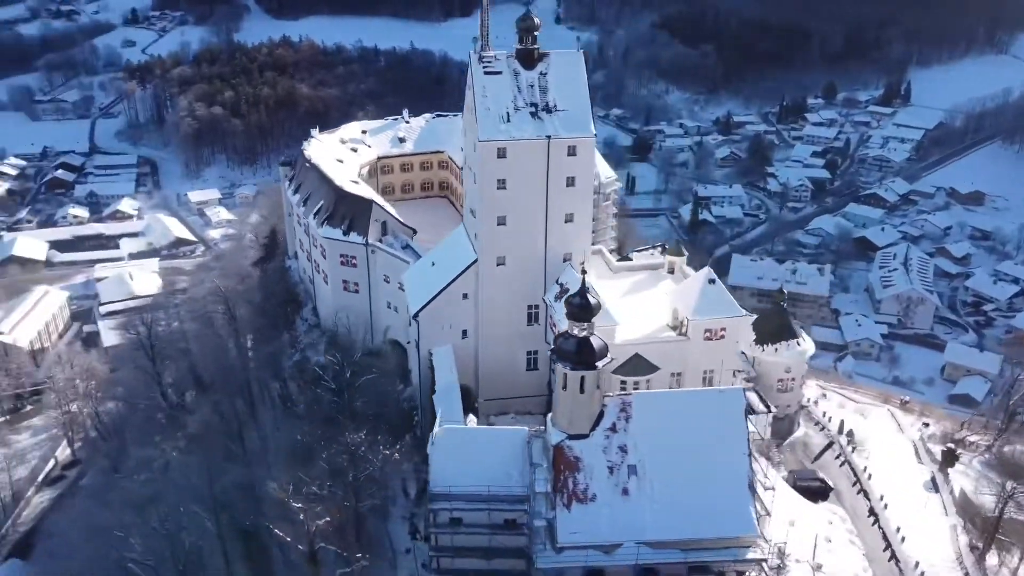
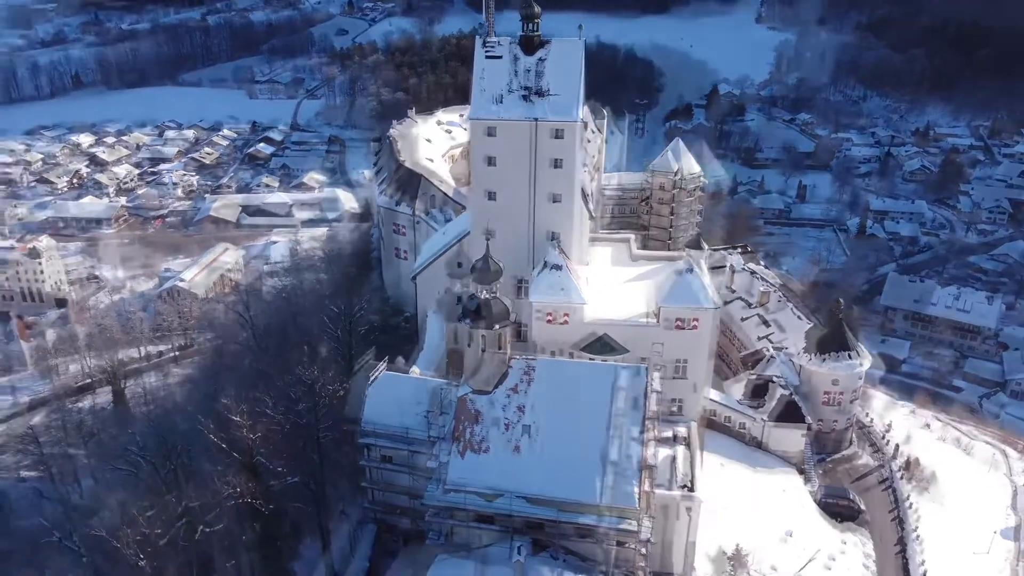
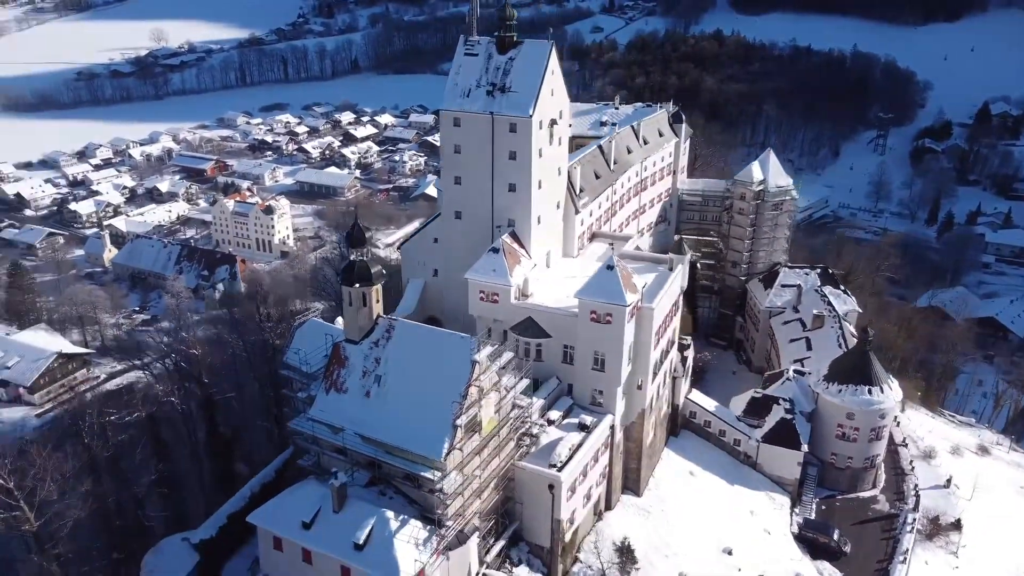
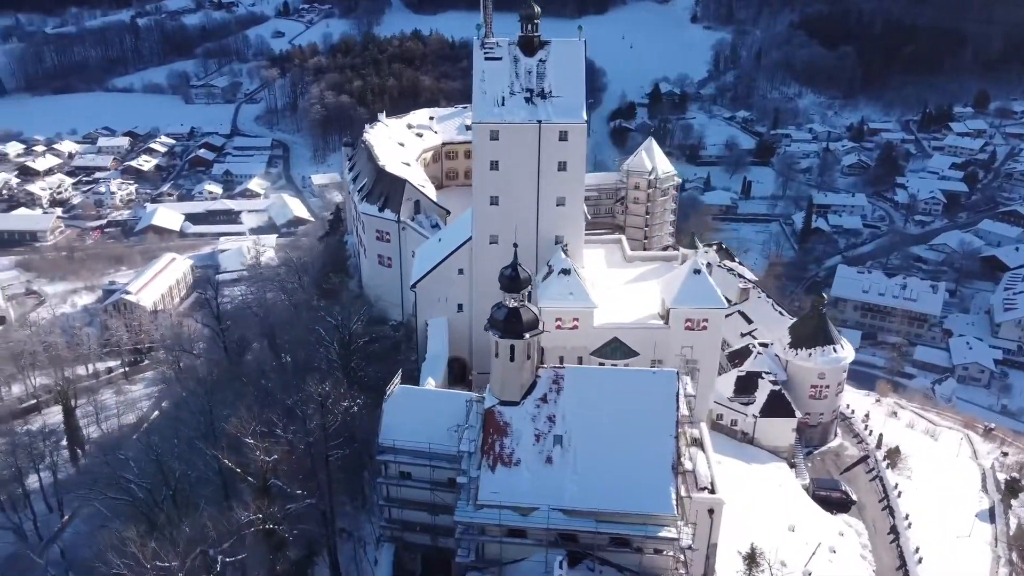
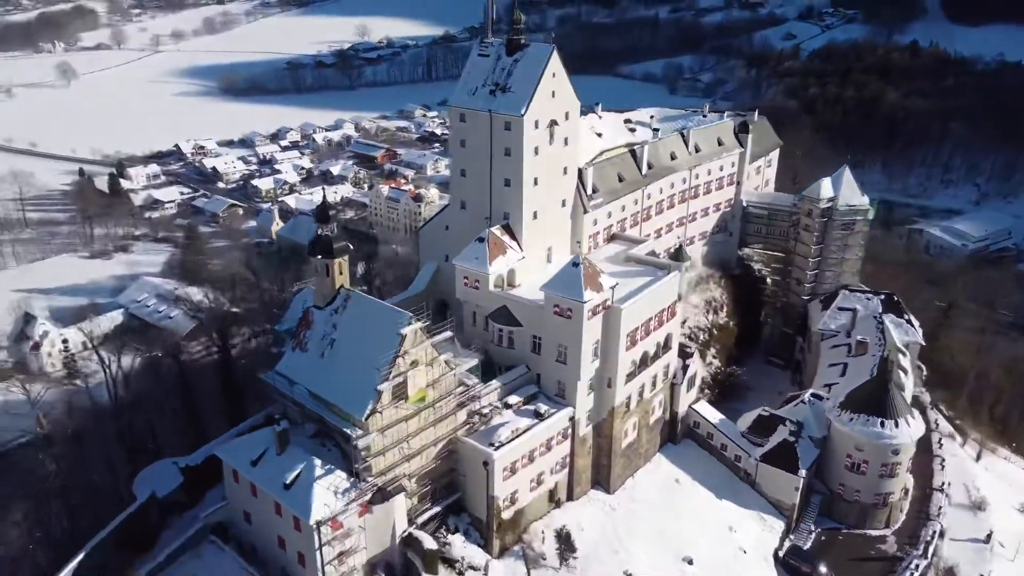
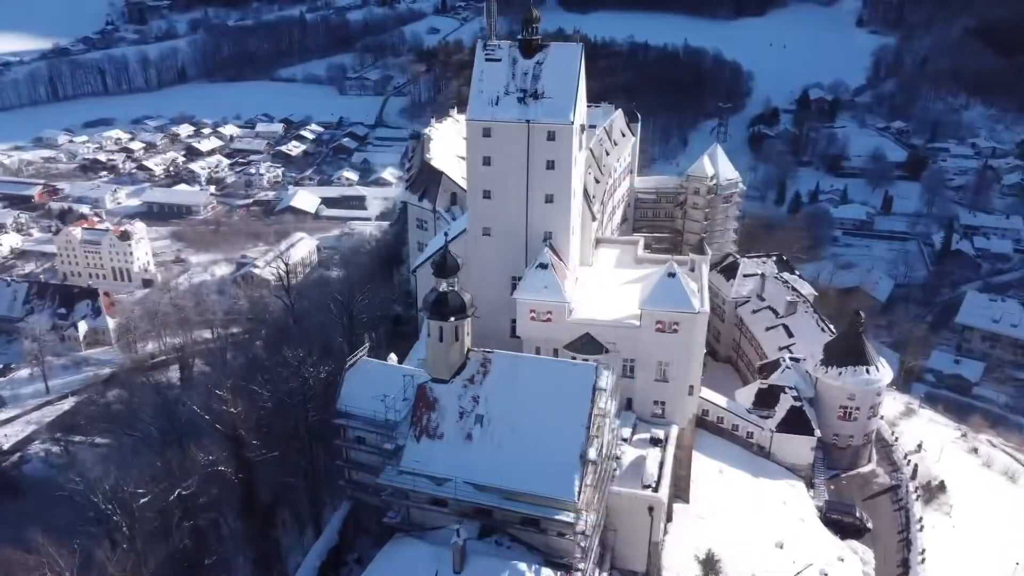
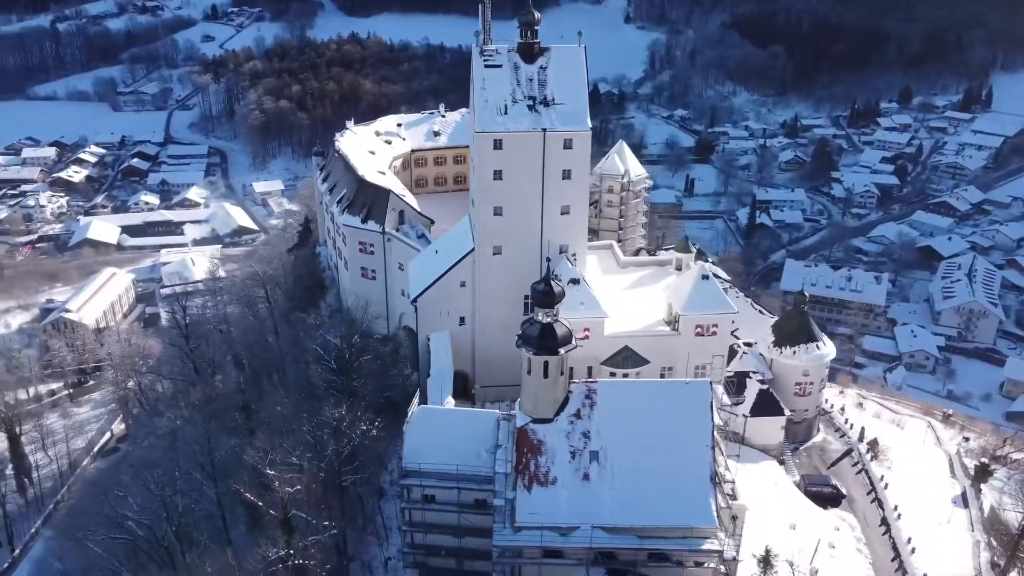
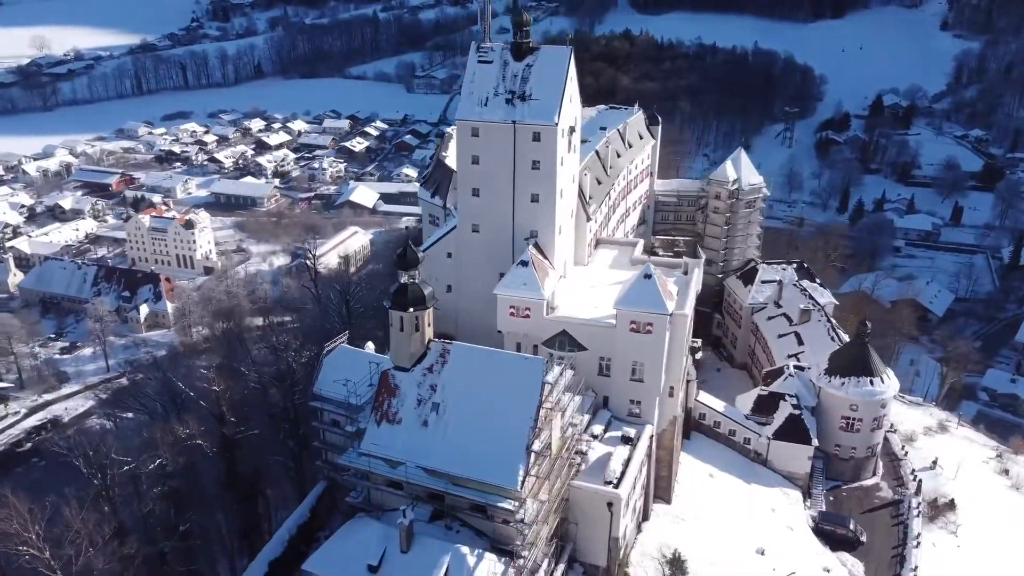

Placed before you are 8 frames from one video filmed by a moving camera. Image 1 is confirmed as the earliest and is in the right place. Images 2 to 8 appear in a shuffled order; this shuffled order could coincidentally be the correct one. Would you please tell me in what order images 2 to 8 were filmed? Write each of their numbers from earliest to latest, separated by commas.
7, 4, 2, 6, 8, 3, 5
